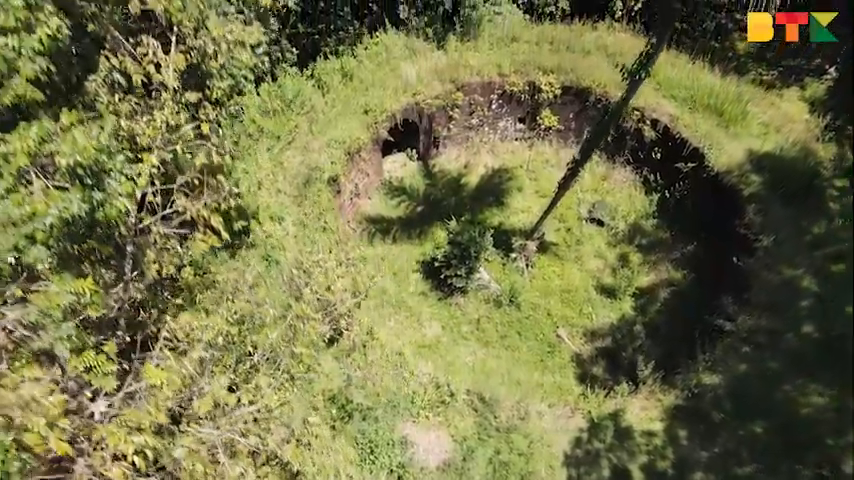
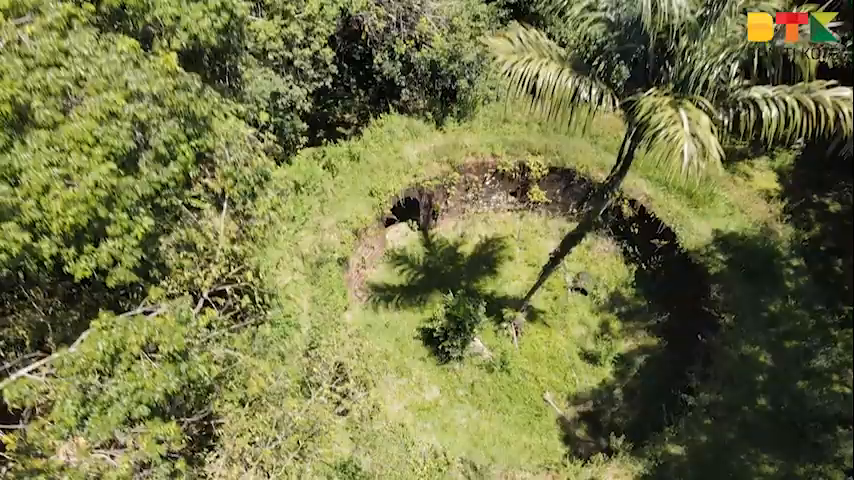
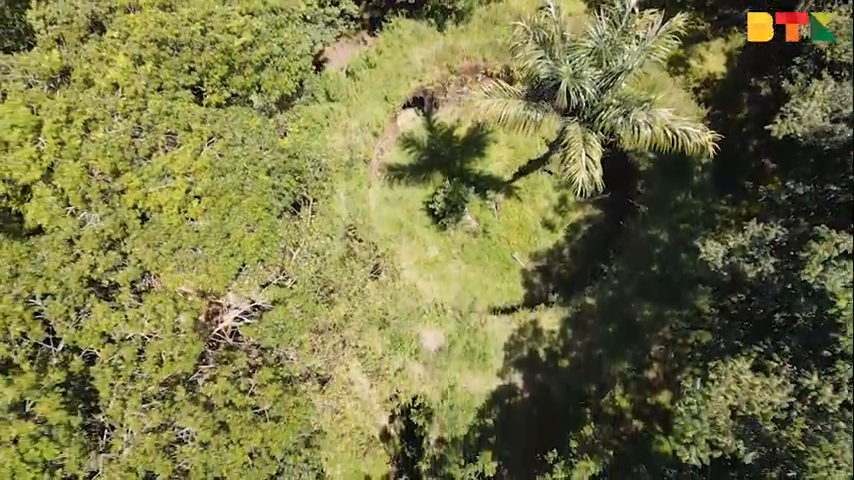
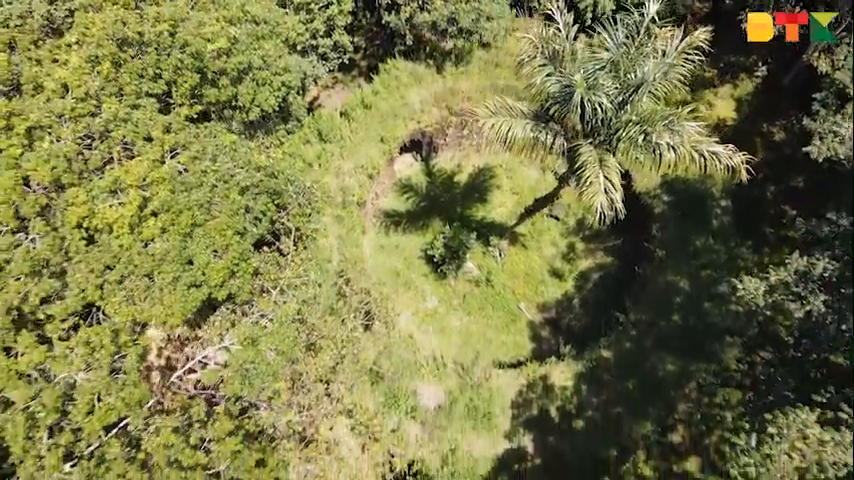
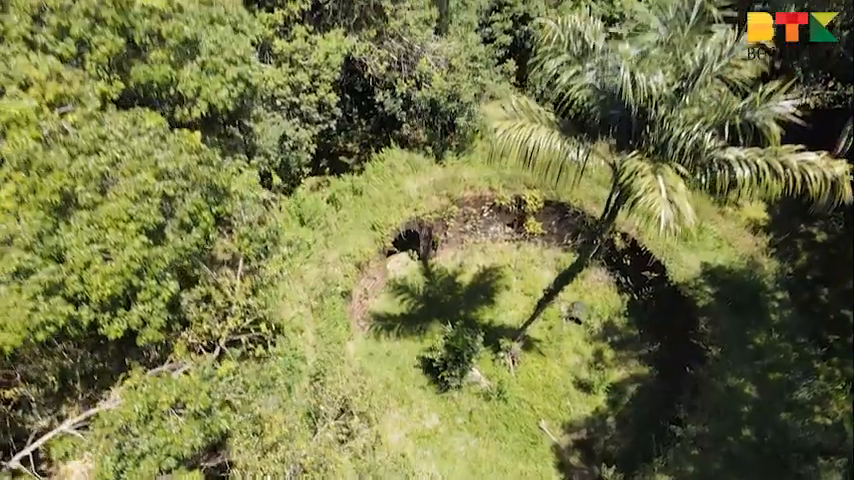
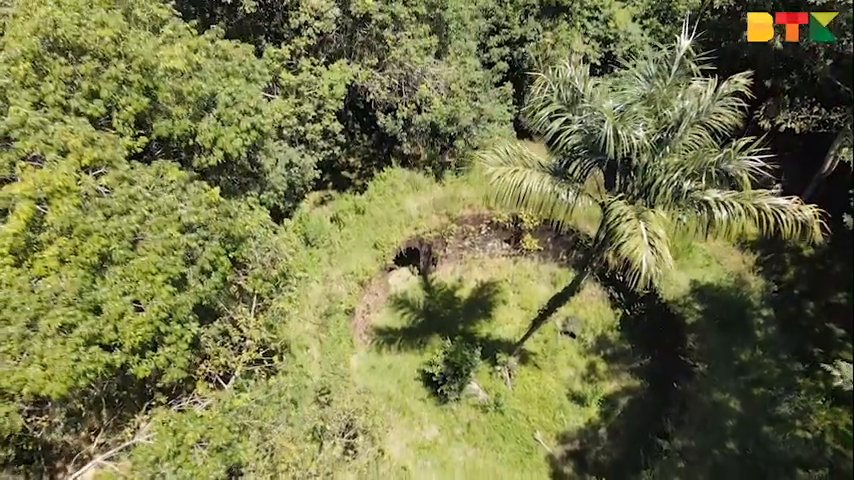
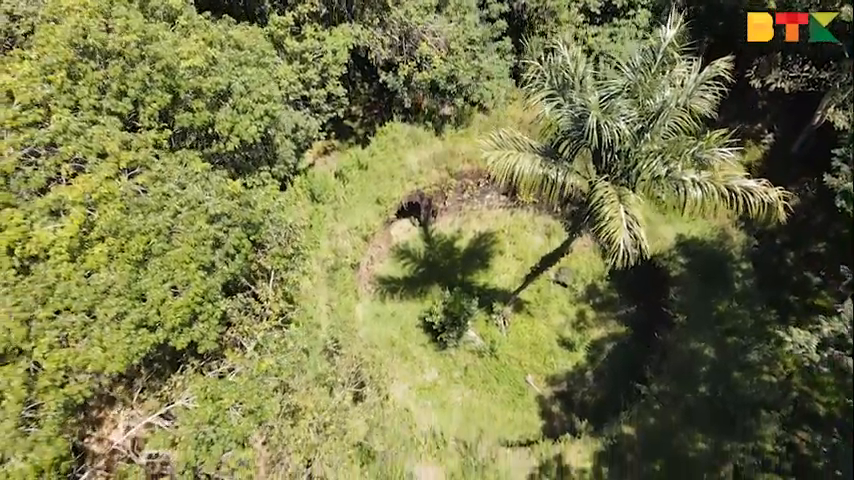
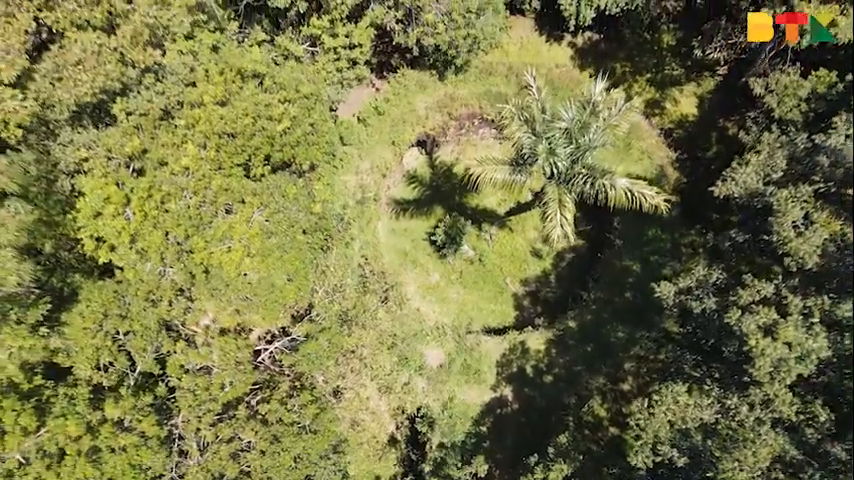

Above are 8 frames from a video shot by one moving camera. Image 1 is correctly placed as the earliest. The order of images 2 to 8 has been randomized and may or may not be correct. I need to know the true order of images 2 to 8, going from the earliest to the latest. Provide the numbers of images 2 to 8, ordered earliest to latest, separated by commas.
2, 5, 6, 7, 4, 3, 8
